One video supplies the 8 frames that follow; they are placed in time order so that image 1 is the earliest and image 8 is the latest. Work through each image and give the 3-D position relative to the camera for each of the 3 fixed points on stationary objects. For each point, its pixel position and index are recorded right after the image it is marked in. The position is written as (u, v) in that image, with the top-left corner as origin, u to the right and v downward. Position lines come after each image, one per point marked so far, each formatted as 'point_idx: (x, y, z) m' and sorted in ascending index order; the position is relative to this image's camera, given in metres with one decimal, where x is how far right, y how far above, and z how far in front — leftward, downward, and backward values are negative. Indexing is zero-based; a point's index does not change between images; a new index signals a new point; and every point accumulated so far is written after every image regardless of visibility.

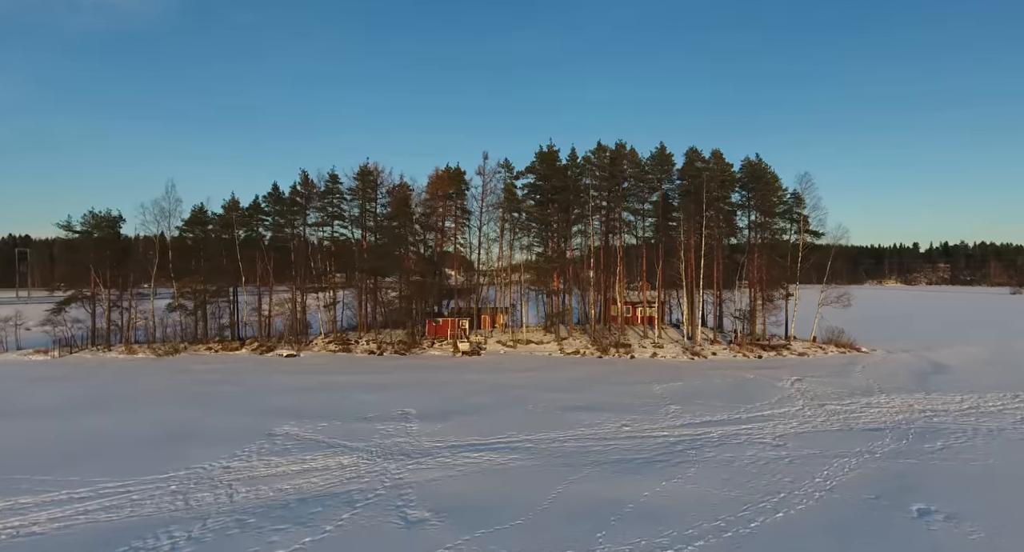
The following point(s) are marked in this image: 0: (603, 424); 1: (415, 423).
0: (+2.8, -4.6, +18.8) m
1: (-3.0, -4.6, +18.9) m
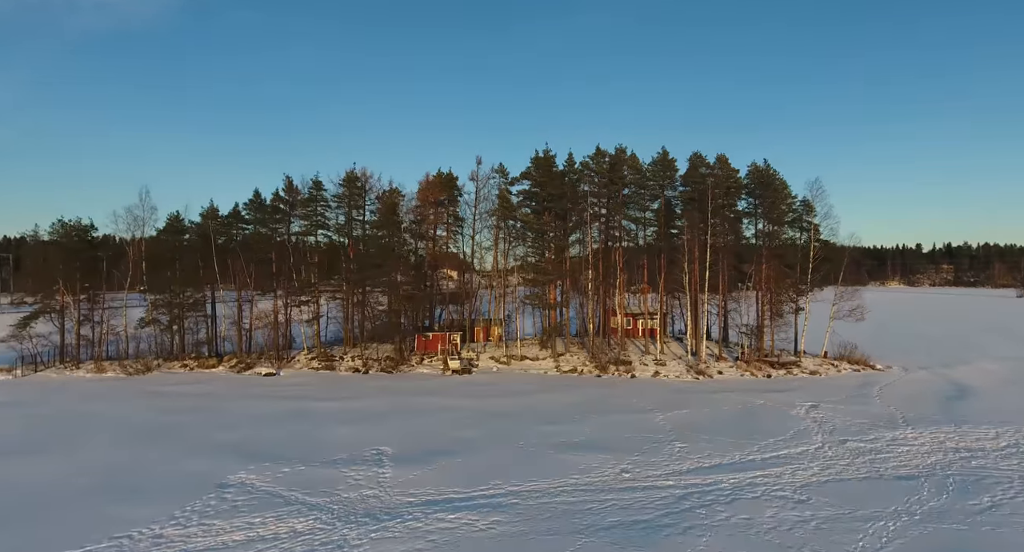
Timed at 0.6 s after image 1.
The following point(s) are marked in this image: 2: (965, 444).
0: (+2.4, -5.4, +16.7) m
1: (-3.4, -5.4, +16.8) m
2: (+14.3, -5.3, +18.9) m
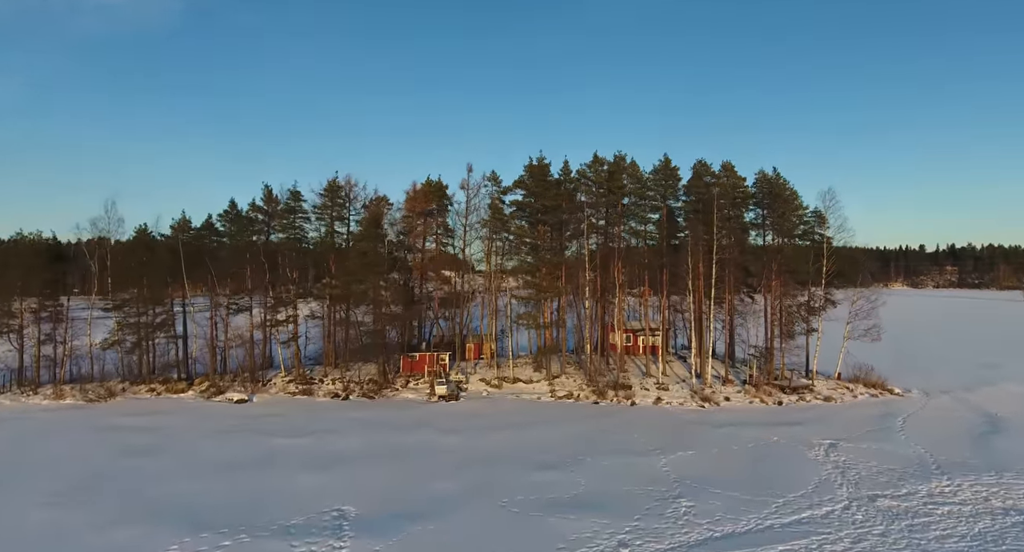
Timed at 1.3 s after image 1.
0: (+1.9, -6.3, +14.3) m
1: (-3.9, -6.3, +14.4) m
2: (+13.8, -6.2, +16.5) m
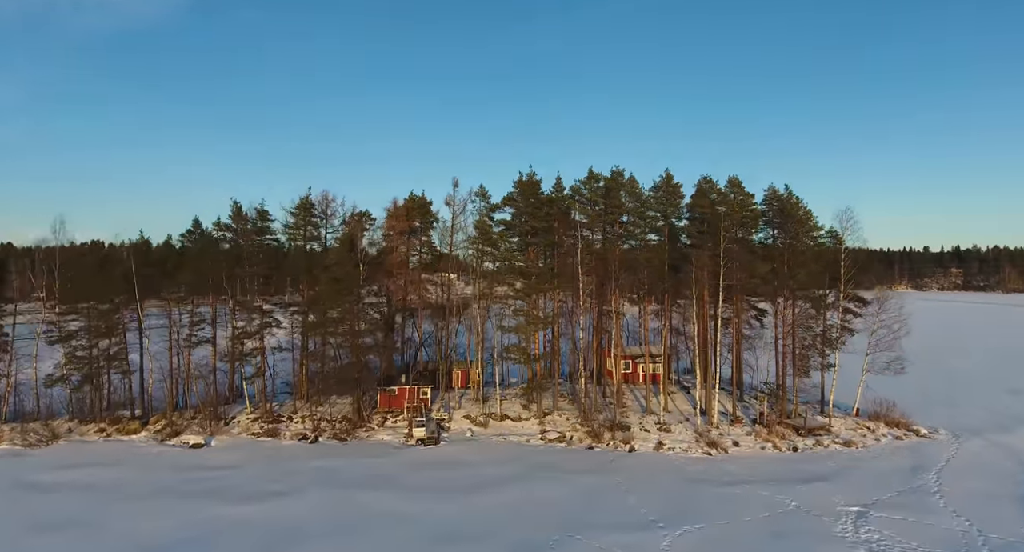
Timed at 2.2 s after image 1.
0: (+1.3, -7.7, +11.4) m
1: (-4.6, -7.7, +11.5) m
2: (+13.1, -7.6, +13.6) m
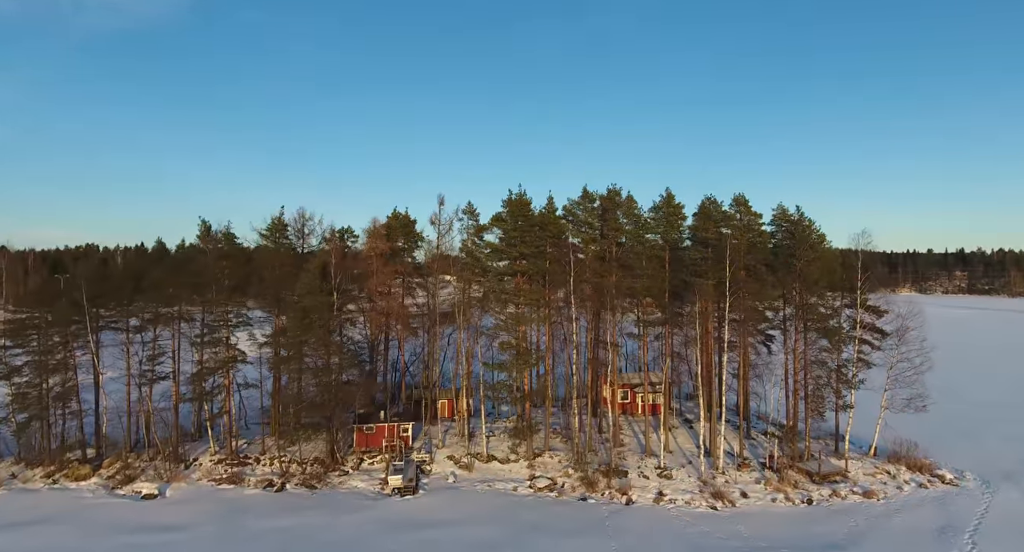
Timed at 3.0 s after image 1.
0: (+0.6, -9.1, +8.9) m
1: (-5.3, -9.1, +9.0) m
2: (+12.4, -9.0, +11.0) m
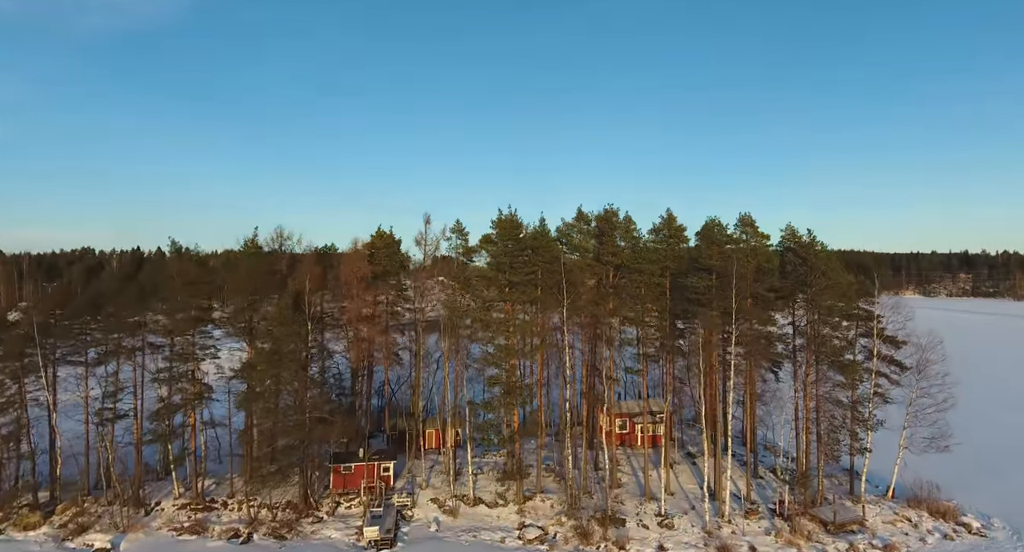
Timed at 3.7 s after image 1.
0: (+0.1, -10.4, +6.7) m
1: (-5.8, -10.4, +6.9) m
2: (+11.9, -10.3, +8.8) m
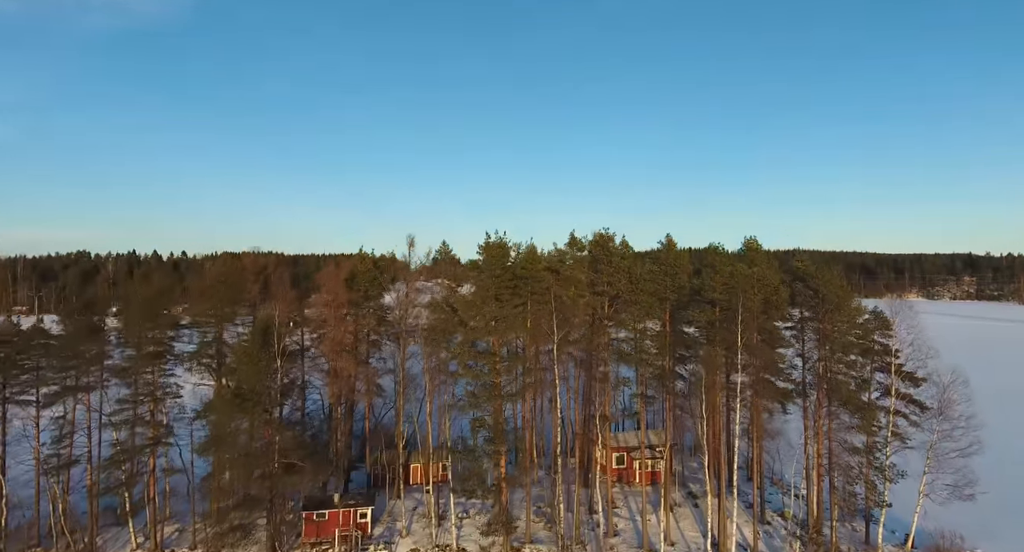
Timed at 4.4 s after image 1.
0: (-0.5, -11.7, +4.6) m
1: (-6.4, -11.7, +4.8) m
2: (+11.3, -11.6, +6.7) m
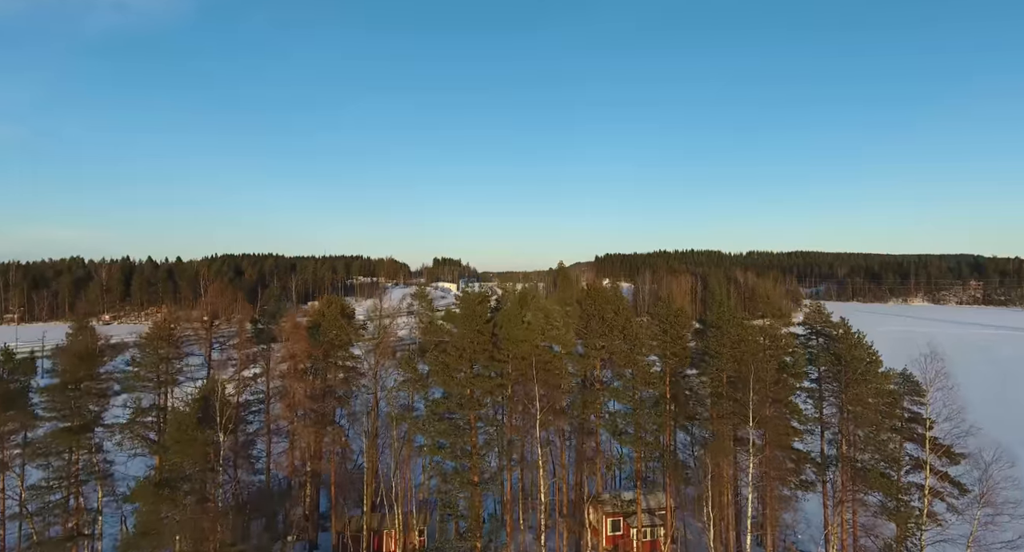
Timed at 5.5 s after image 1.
0: (-1.4, -13.9, +1.5) m
1: (-7.3, -13.9, +1.7) m
2: (+10.5, -13.8, +3.6) m
